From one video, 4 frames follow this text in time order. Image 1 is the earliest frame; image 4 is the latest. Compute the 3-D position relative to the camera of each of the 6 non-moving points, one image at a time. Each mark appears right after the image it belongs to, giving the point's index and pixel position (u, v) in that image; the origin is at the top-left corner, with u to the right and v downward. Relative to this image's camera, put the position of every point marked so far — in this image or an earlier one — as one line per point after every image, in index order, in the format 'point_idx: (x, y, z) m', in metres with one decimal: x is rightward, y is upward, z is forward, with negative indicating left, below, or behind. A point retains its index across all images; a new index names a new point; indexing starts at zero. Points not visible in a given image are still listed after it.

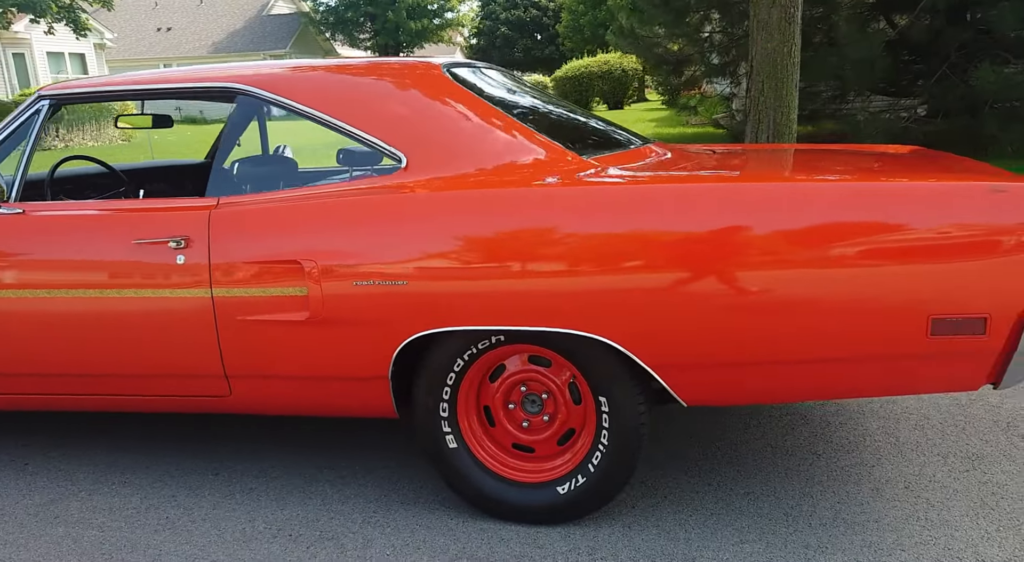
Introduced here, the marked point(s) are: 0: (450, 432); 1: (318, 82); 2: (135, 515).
0: (-0.2, -0.5, +2.8) m
1: (-0.8, +0.8, +3.1) m
2: (-1.4, -0.9, +3.0) m
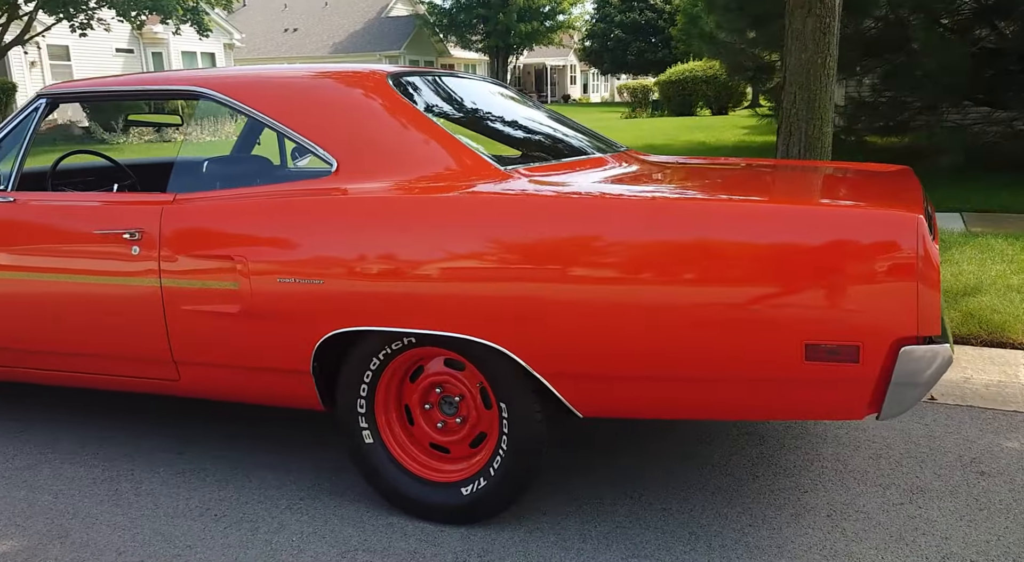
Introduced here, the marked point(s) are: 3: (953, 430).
0: (-0.5, -0.5, +2.9) m
1: (-1.0, +0.8, +3.3) m
2: (-1.7, -0.8, +3.3) m
3: (+2.0, -0.7, +3.6) m
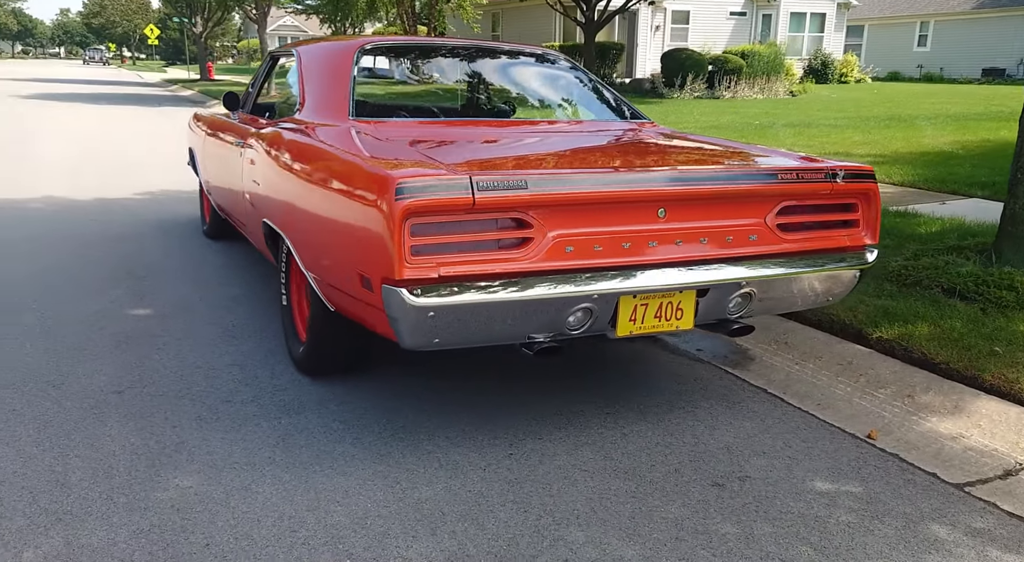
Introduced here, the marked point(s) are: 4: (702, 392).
0: (-1.2, -0.1, +4.2) m
1: (-1.1, +1.3, +4.6) m
2: (-1.9, -0.1, +5.2) m
3: (+1.2, -0.7, +3.2) m
4: (+0.9, -0.5, +4.0) m
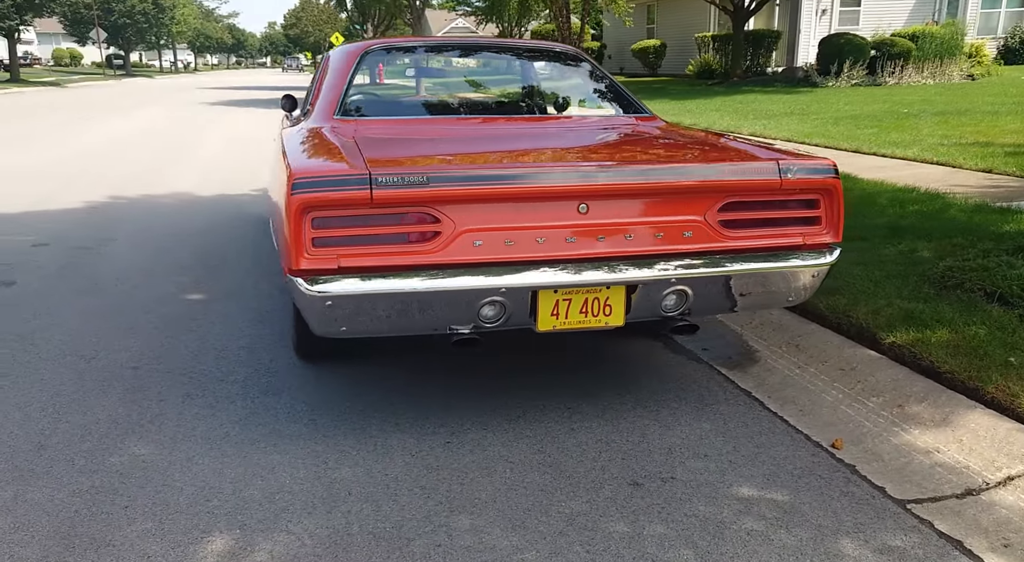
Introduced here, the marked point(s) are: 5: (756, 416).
0: (-1.3, 0.0, +4.5) m
1: (-1.1, +1.4, +4.9) m
2: (-1.8, -0.1, +5.7) m
3: (+0.9, -0.7, +3.1) m
4: (+0.8, -0.5, +3.9) m
5: (+1.1, -0.6, +3.6) m
